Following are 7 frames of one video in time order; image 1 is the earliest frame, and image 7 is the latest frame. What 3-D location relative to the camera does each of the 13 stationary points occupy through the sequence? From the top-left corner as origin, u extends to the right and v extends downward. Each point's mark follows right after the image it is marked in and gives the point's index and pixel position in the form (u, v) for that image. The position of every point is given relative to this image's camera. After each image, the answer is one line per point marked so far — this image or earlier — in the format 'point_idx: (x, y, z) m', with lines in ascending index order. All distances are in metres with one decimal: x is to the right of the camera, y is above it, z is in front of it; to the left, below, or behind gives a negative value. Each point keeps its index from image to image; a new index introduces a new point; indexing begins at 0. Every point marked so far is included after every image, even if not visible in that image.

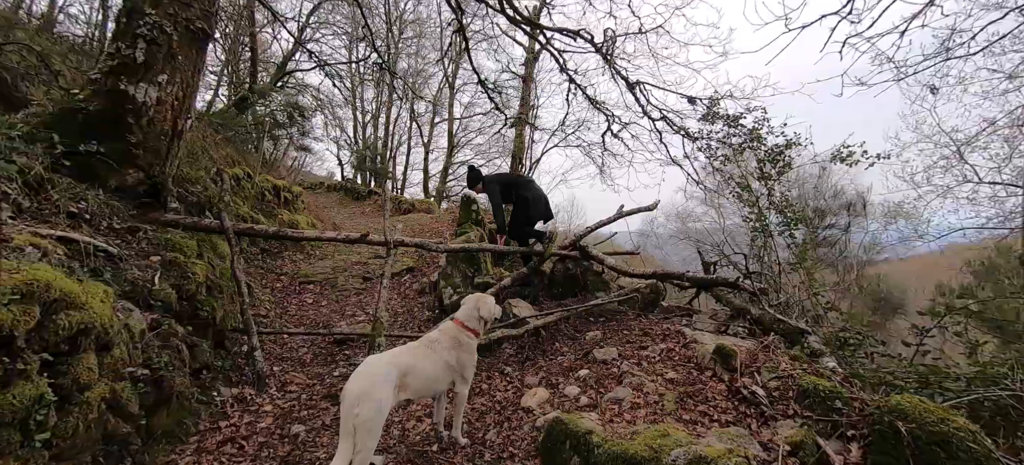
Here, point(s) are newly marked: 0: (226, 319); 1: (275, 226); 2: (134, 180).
0: (-3.0, -0.9, +4.2) m
1: (-6.3, +0.2, +10.8) m
2: (-3.9, +0.5, +4.2) m
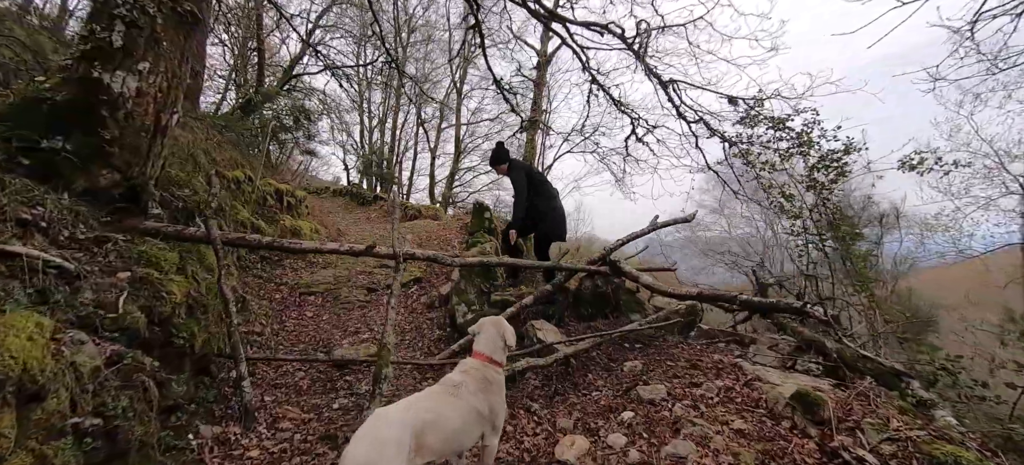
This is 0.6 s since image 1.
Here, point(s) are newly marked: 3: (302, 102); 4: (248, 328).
0: (-2.8, -1.0, +3.6) m
1: (-6.0, 0.0, +10.2) m
2: (-3.6, +0.5, +3.6) m
3: (-8.9, +5.5, +17.2) m
4: (-3.6, -1.3, +5.5) m
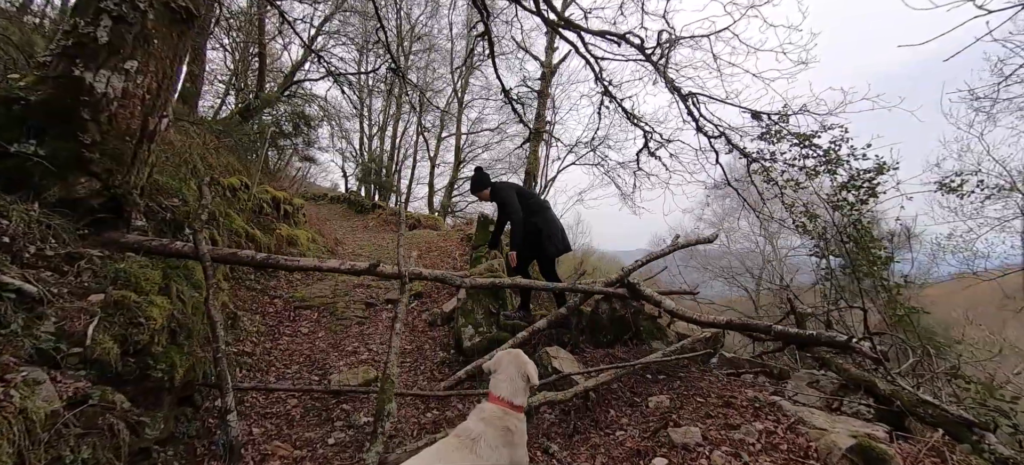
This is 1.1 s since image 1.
0: (-2.6, -1.1, +3.3) m
1: (-5.9, -0.2, +9.9) m
2: (-3.5, +0.3, +3.3) m
3: (-8.8, +5.2, +16.9) m
4: (-3.5, -1.5, +5.1) m
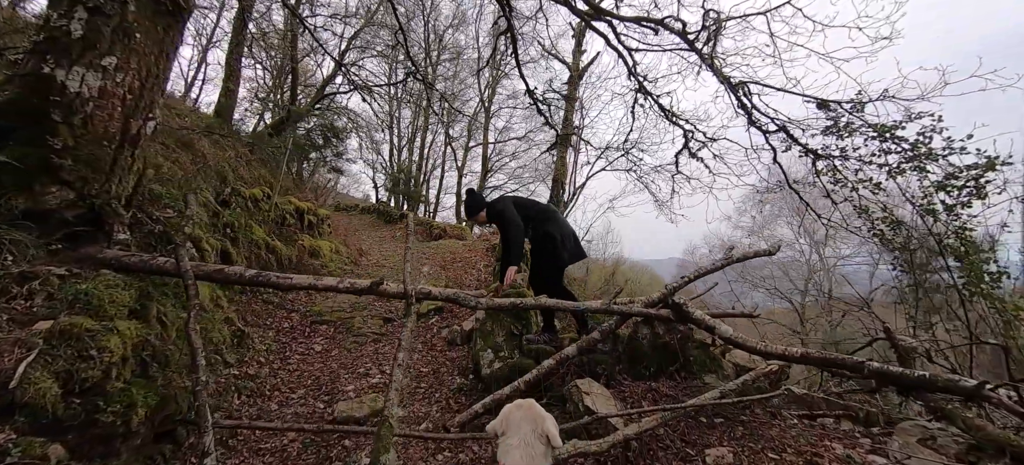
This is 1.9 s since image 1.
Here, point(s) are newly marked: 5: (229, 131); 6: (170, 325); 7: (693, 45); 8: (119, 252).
0: (-2.5, -1.2, +2.8) m
1: (-5.2, -0.5, +9.7) m
2: (-3.3, +0.2, +2.9) m
3: (-7.7, +4.7, +17.0) m
4: (-3.2, -1.6, +4.8) m
5: (-10.1, +3.6, +14.4) m
6: (-2.7, -0.7, +3.2) m
7: (+2.3, +2.4, +5.1) m
8: (-3.1, -0.2, +3.2) m
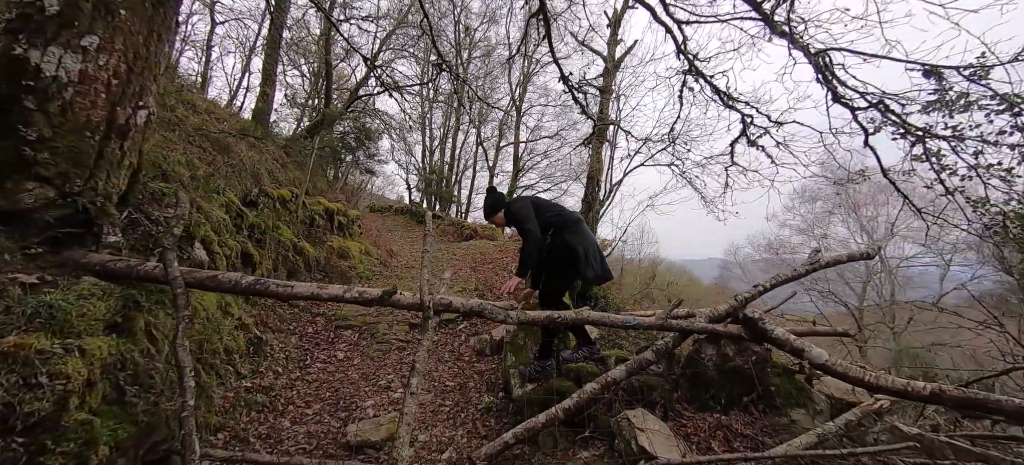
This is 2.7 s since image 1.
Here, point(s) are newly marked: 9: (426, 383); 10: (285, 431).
0: (-2.2, -1.3, +2.4) m
1: (-4.5, -0.5, +9.5) m
2: (-3.1, +0.2, +2.6) m
3: (-6.3, +4.7, +17.0) m
4: (-2.9, -1.7, +4.4) m
5: (-9.0, +3.6, +14.6) m
6: (-2.5, -0.8, +2.8) m
7: (+2.7, +2.4, +4.3) m
8: (-2.9, -0.2, +2.8) m
9: (-1.1, -1.9, +4.9) m
10: (-2.2, -2.0, +4.0) m
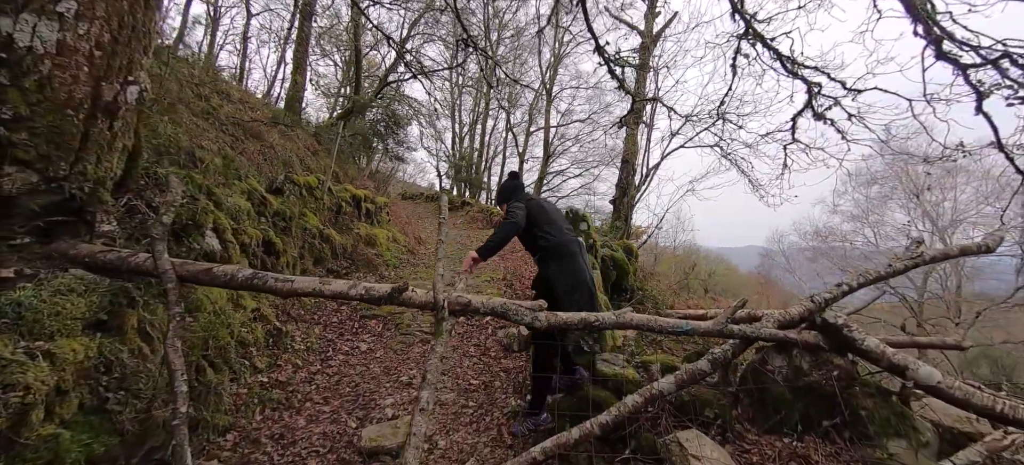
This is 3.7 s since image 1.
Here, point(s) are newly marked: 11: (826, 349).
0: (-2.1, -1.2, +2.2) m
1: (-3.8, -0.2, +9.3) m
2: (-2.9, +0.3, +2.4) m
3: (-5.1, +5.3, +16.8) m
4: (-2.6, -1.5, +4.2) m
5: (-7.9, +4.0, +14.6) m
6: (-2.3, -0.7, +2.6) m
7: (+3.0, +2.5, +3.6) m
8: (-2.7, -0.1, +2.6) m
9: (-0.7, -1.7, +4.6) m
10: (-2.0, -1.8, +3.7) m
11: (+2.1, -0.8, +2.6) m
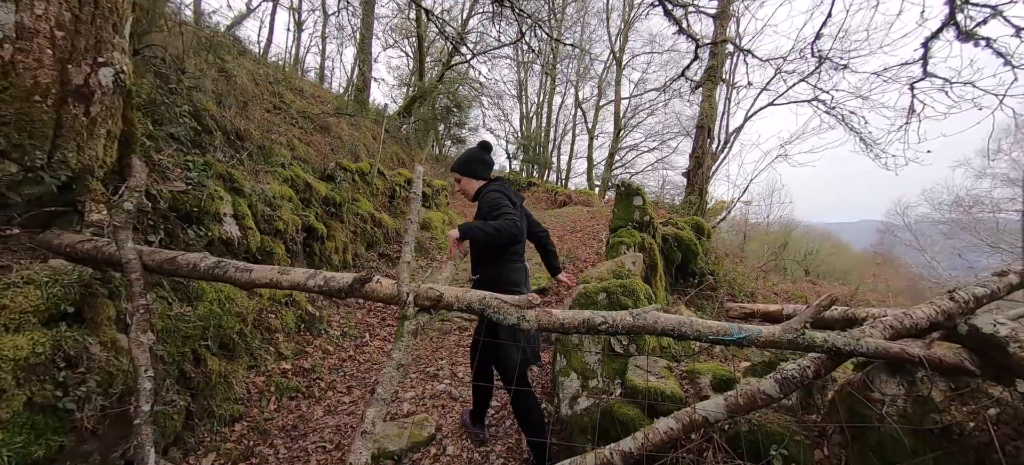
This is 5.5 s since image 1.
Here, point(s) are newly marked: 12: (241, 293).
0: (-2.2, -1.1, +2.1) m
1: (-2.5, +0.1, +9.3) m
2: (-3.0, +0.3, +2.3) m
3: (-2.6, +6.0, +16.7) m
4: (-2.3, -1.4, +4.1) m
5: (-5.7, +4.6, +15.1) m
6: (-2.4, -0.6, +2.5) m
7: (+2.9, +2.8, +2.3) m
8: (-2.7, 0.0, +2.5) m
9: (-0.4, -1.5, +4.2) m
10: (-1.8, -1.7, +3.6) m
11: (+2.0, -0.6, +1.7) m
12: (-2.6, -0.6, +3.8) m
